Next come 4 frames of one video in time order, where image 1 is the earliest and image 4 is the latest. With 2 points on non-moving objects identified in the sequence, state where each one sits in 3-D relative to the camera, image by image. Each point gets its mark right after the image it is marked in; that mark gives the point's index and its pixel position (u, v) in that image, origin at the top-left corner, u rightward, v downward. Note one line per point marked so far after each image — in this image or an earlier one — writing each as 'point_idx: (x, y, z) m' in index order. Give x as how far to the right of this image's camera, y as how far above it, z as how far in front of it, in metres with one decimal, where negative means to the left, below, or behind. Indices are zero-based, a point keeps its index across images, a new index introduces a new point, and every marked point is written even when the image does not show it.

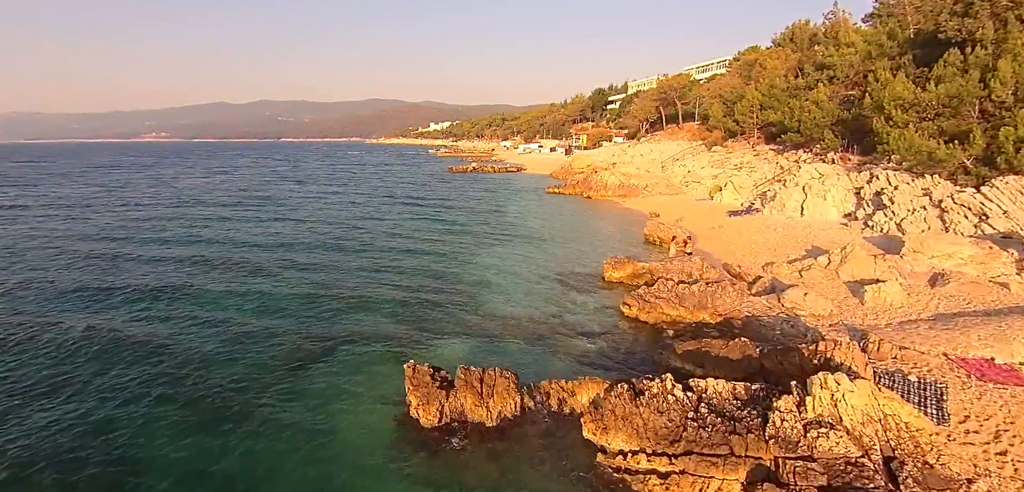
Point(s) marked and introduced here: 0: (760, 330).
0: (+6.3, -2.2, +13.5) m
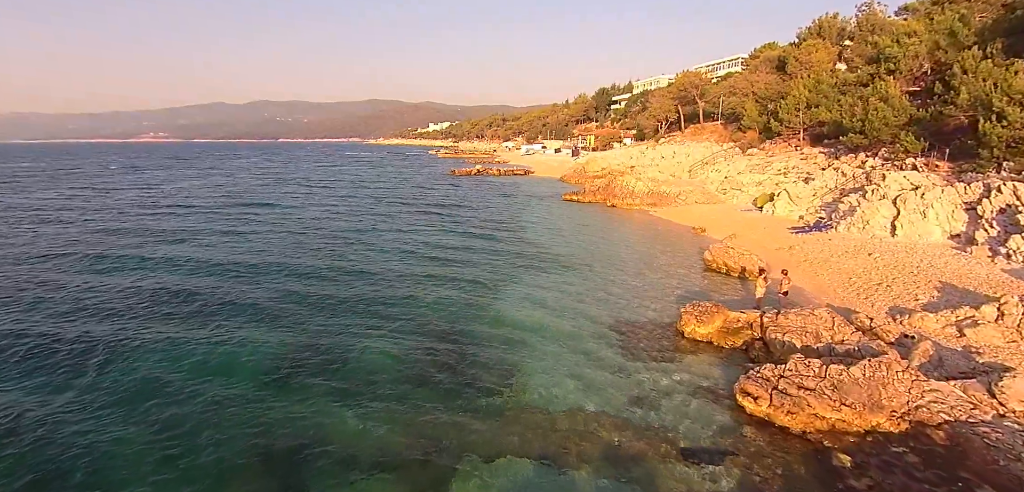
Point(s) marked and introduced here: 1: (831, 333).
0: (+7.5, -3.3, +8.3) m
1: (+7.4, -2.0, +12.4) m
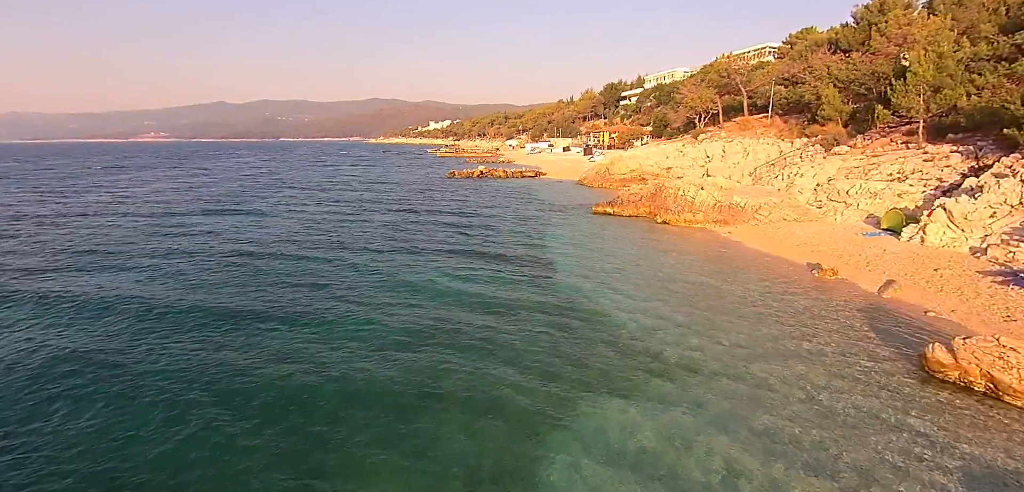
0: (+8.6, -5.2, -1.9) m
1: (+8.5, -3.9, +2.2) m
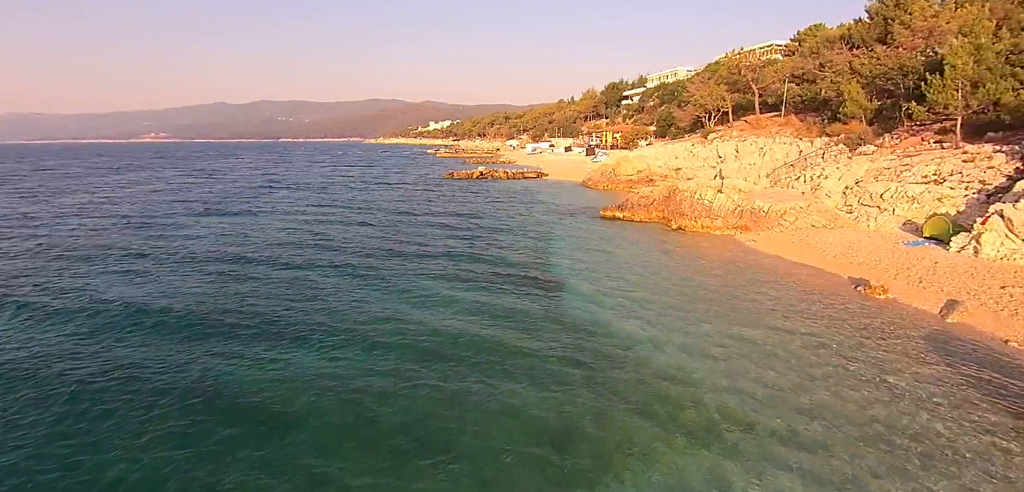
0: (+8.7, -5.7, -4.2) m
1: (+8.6, -4.4, -0.2) m
